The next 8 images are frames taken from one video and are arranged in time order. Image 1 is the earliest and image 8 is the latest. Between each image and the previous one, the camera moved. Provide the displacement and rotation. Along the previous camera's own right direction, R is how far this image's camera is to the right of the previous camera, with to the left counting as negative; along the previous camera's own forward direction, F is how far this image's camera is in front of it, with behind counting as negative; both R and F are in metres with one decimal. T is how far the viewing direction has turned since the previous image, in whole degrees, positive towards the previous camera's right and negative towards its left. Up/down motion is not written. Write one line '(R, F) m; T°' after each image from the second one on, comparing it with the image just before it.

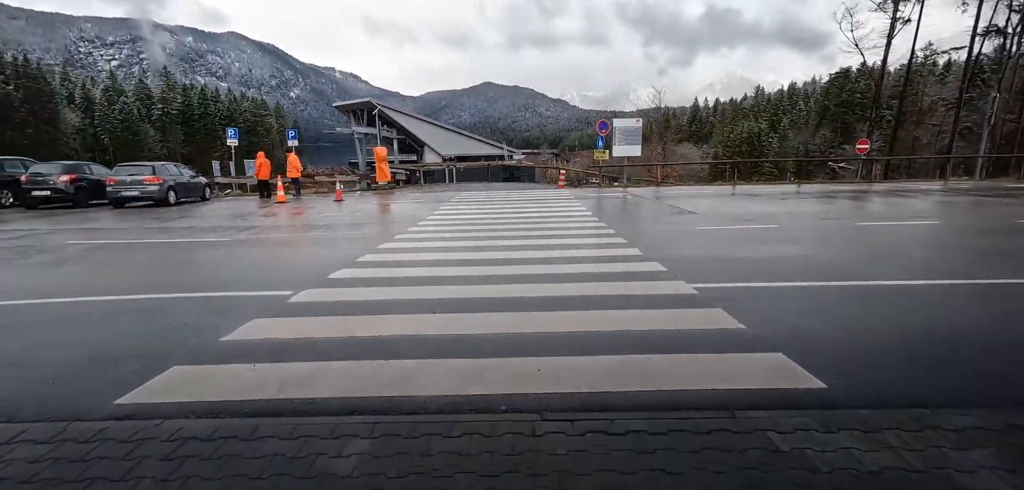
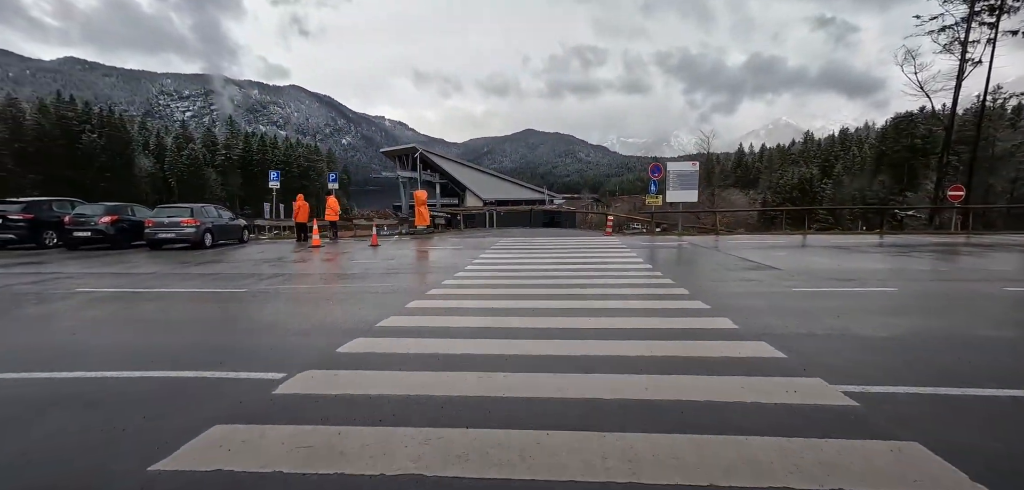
(-0.2, +1.3) m; -4°
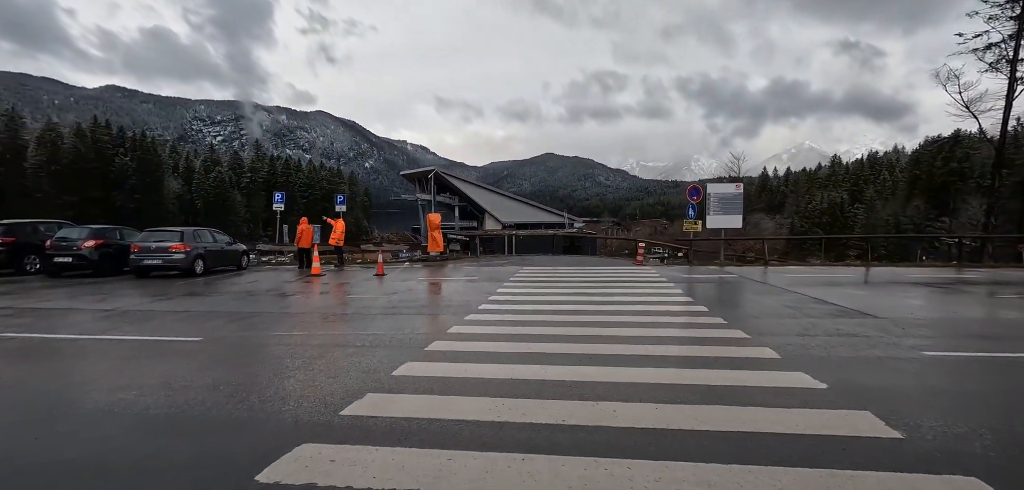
(-0.1, +1.9) m; -2°
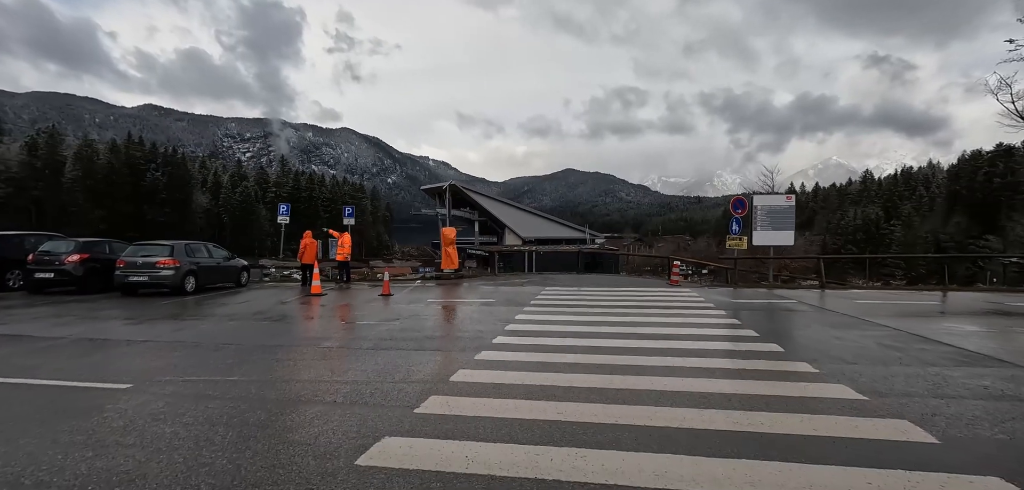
(0.0, +1.7) m; -2°
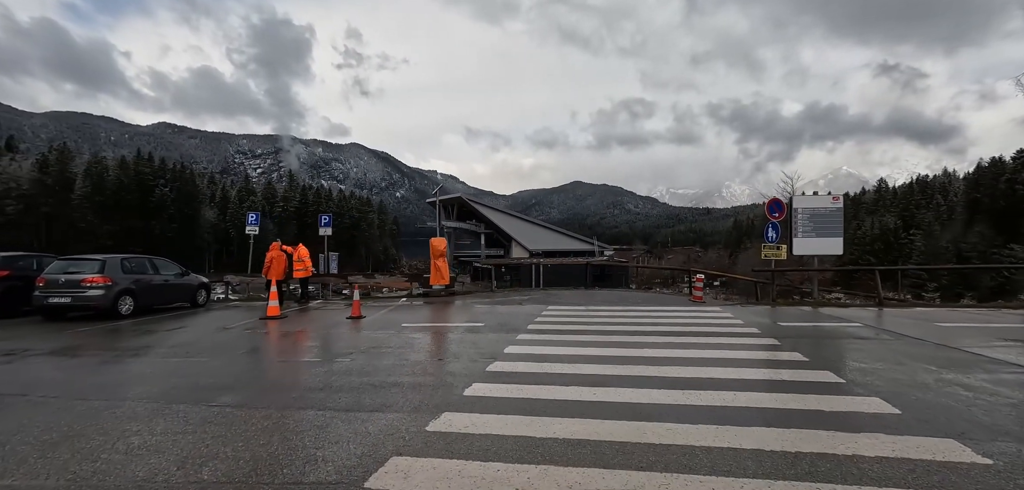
(+0.3, +2.3) m; -1°
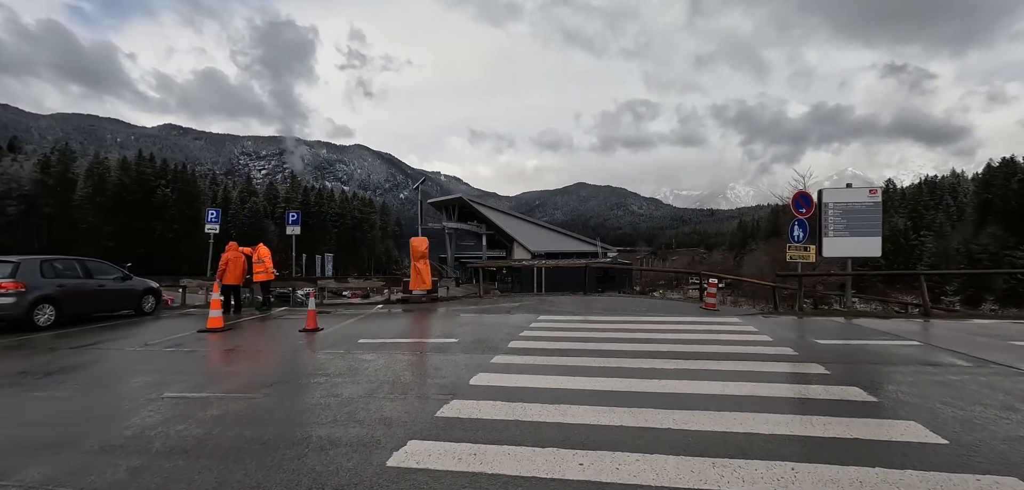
(+0.4, +1.7) m; 0°
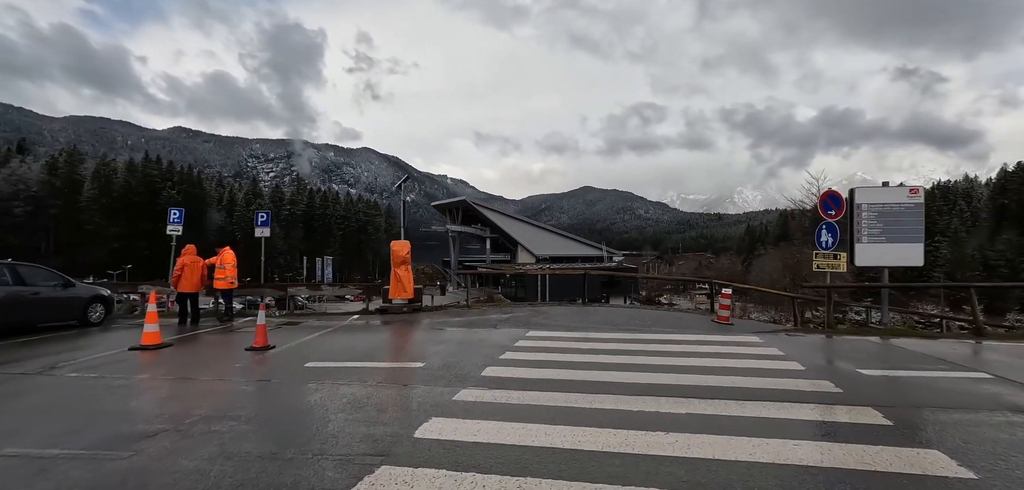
(+0.4, +1.4) m; -1°
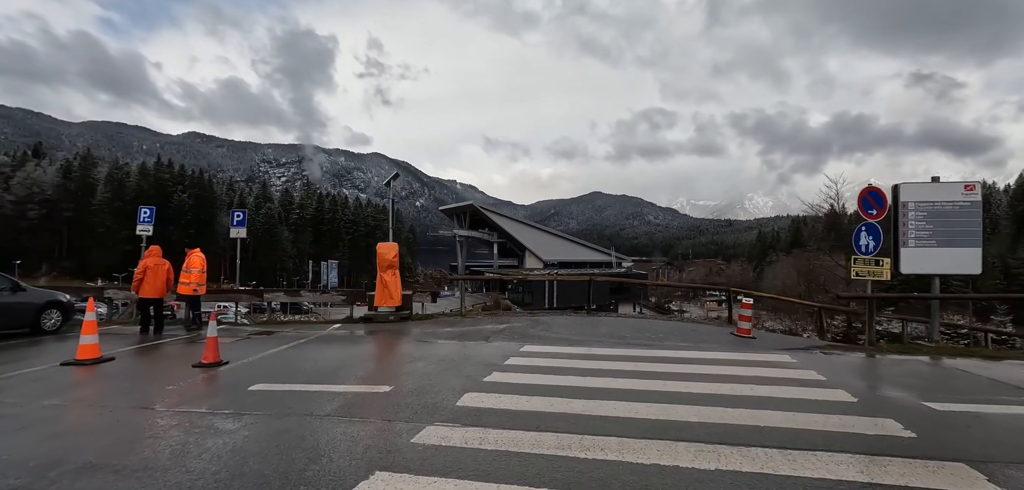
(+0.3, +1.2) m; -1°
